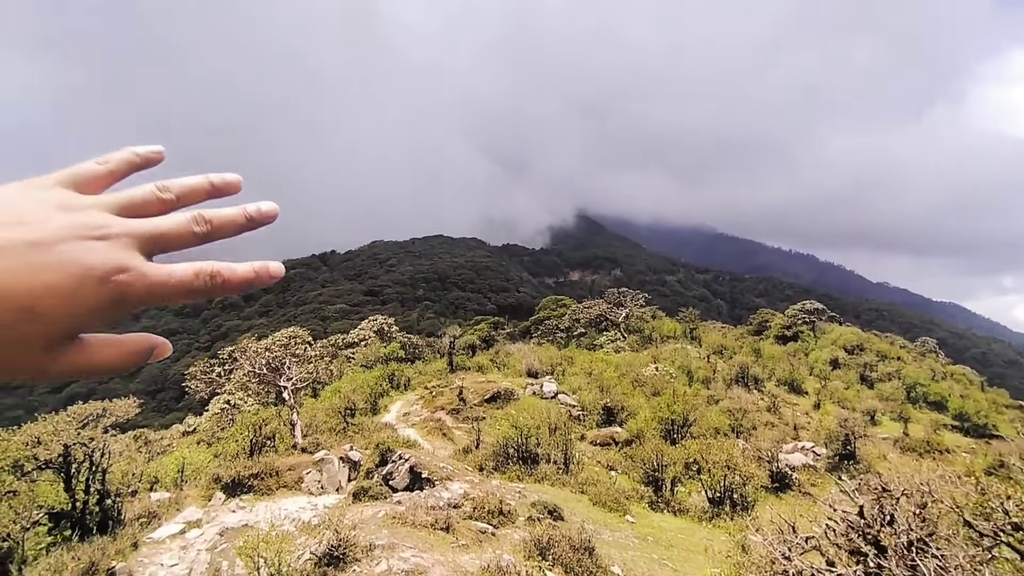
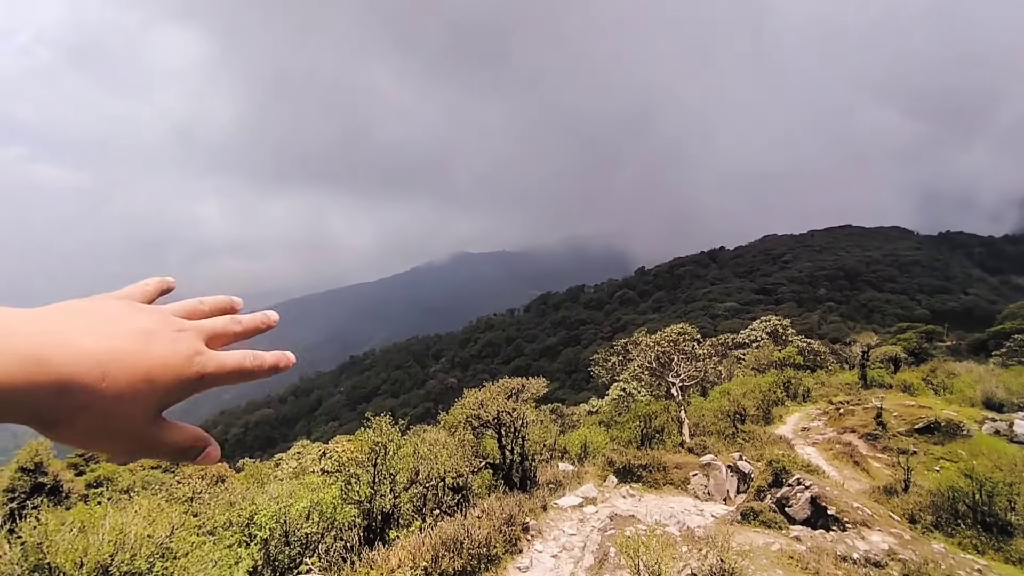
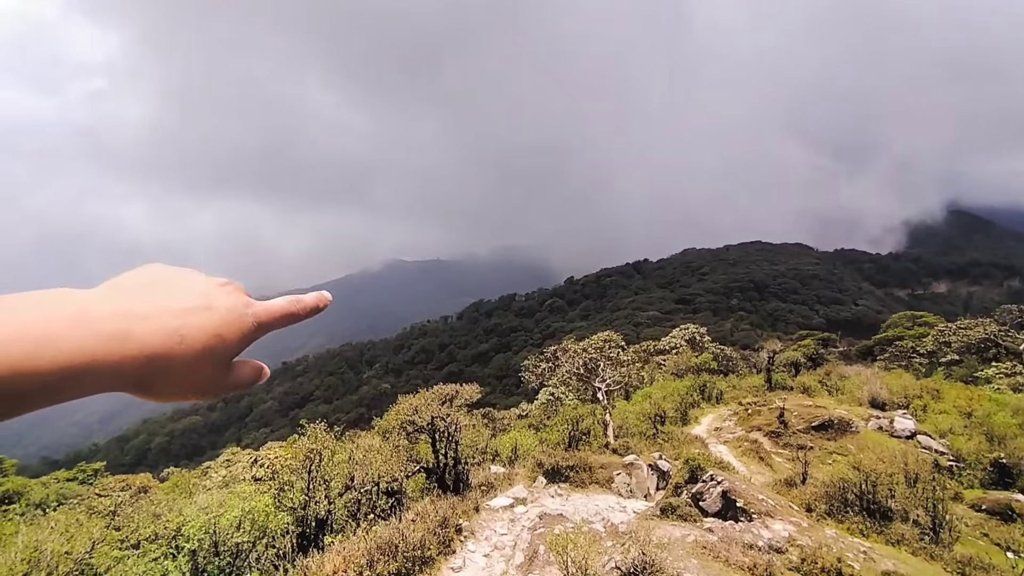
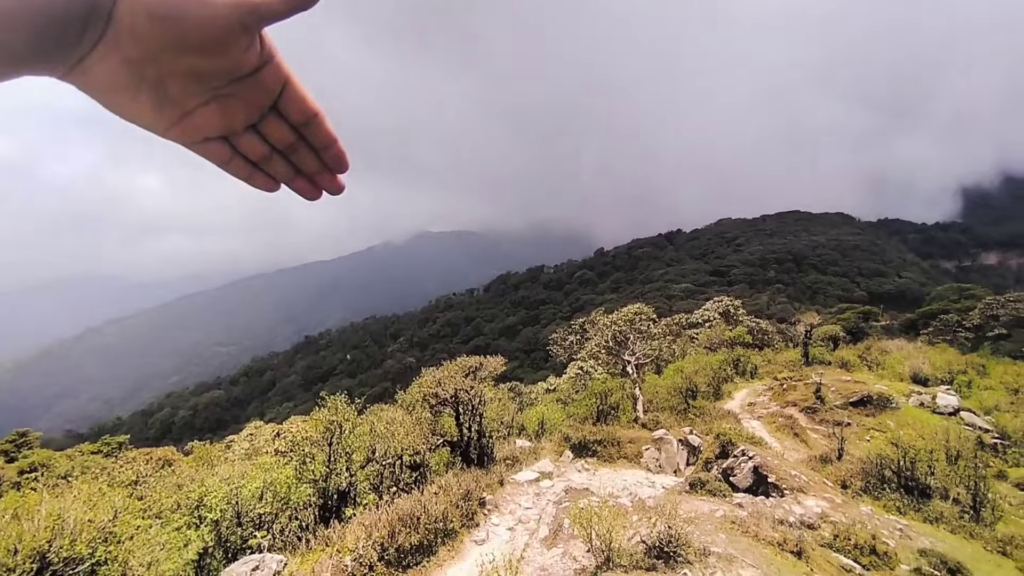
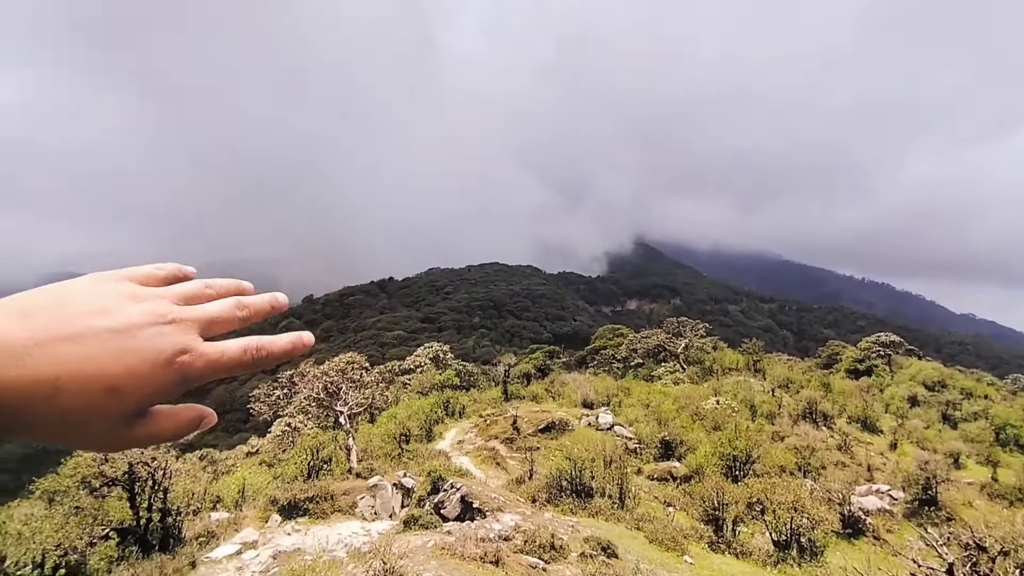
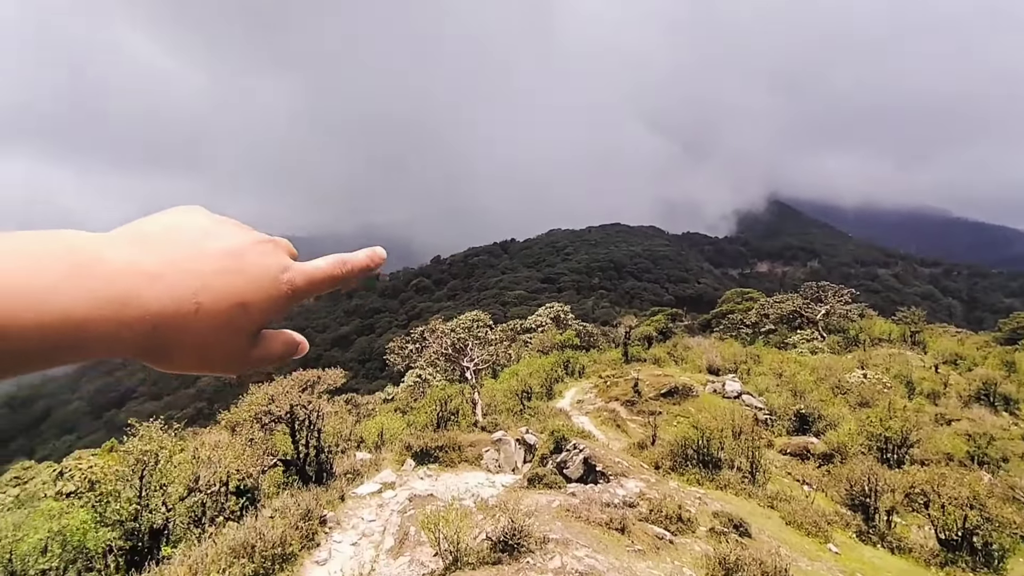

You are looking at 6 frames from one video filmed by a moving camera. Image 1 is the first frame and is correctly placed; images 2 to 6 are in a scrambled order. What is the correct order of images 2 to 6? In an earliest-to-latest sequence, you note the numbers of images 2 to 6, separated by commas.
5, 6, 3, 2, 4
